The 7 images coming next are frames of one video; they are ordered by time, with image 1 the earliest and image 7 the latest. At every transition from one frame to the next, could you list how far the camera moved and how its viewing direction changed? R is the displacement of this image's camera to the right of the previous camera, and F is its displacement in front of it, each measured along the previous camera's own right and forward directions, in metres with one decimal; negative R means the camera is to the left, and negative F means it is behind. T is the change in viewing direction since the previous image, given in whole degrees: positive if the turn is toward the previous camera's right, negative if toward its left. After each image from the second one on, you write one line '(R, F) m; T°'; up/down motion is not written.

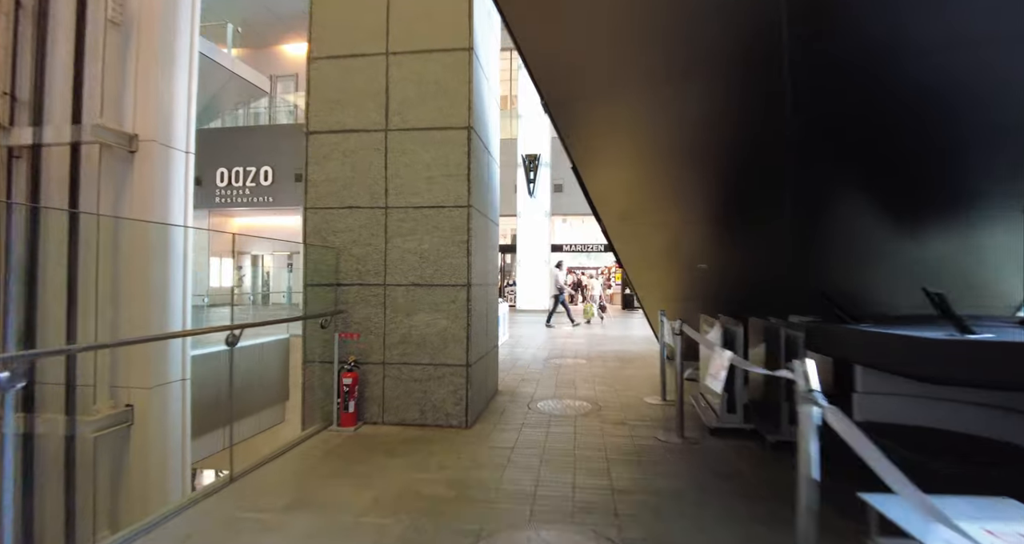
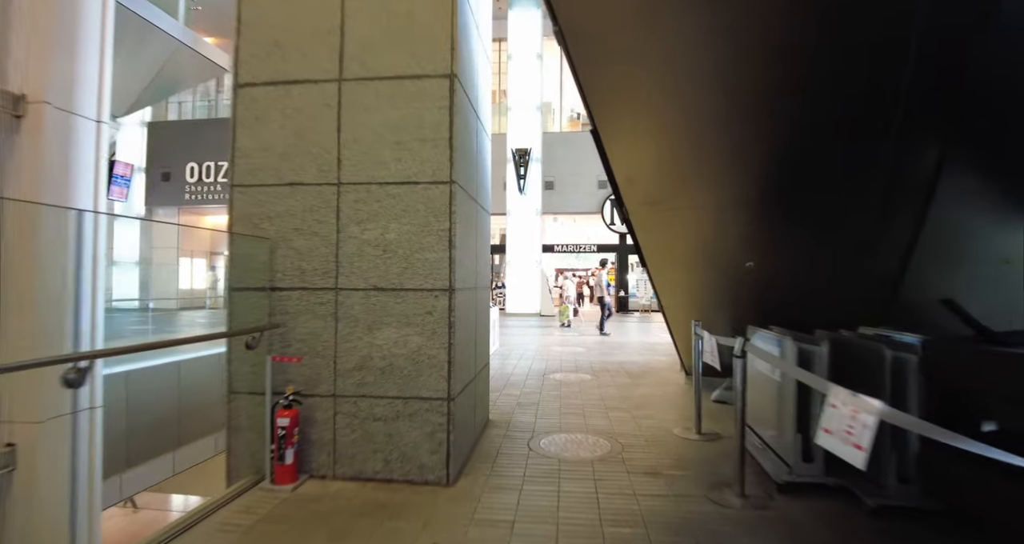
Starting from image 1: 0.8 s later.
(-0.1, +1.2) m; +2°
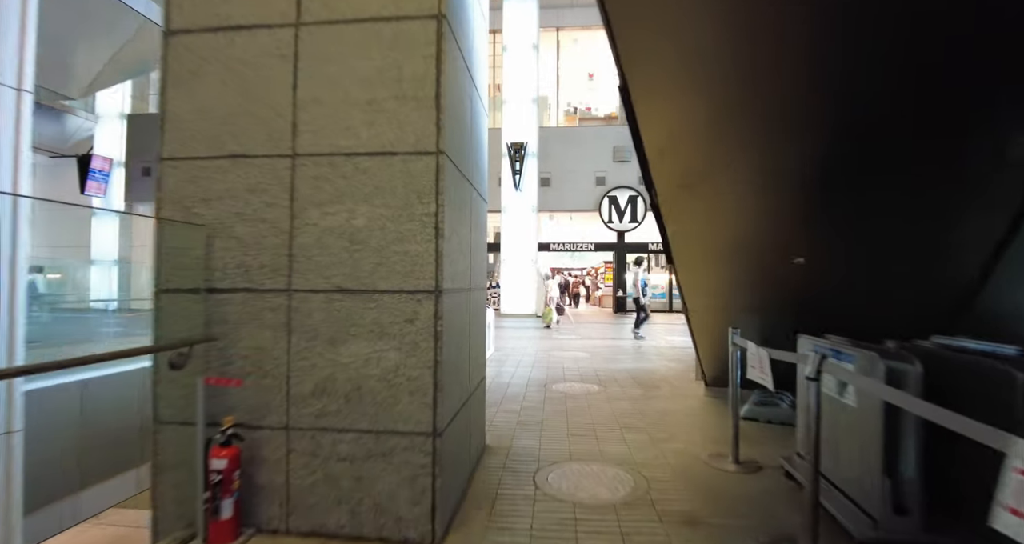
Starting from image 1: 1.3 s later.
(-0.1, +0.8) m; +1°
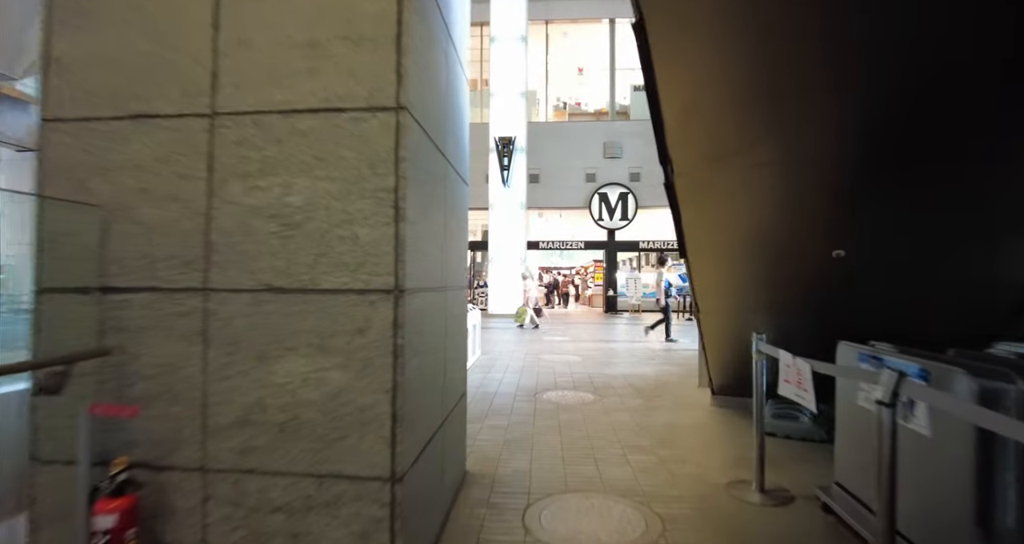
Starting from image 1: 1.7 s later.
(0.0, +0.6) m; +1°
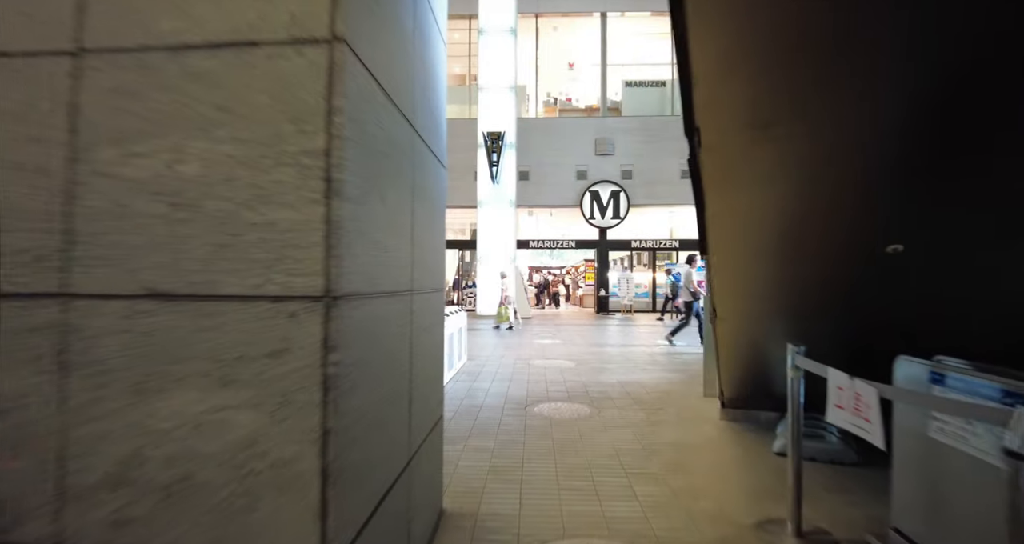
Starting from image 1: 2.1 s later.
(0.0, +0.6) m; +1°
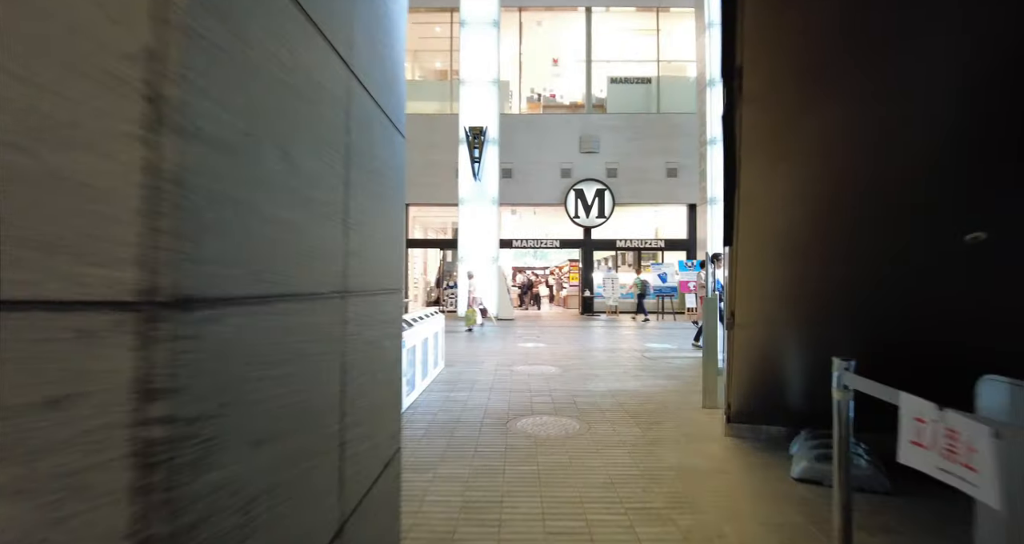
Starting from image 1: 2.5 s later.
(0.0, +0.6) m; +2°
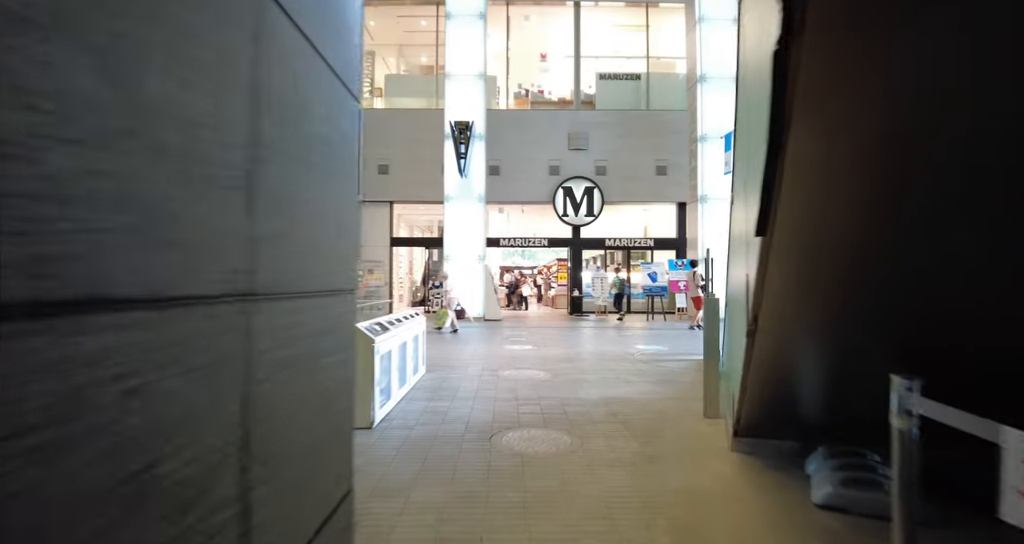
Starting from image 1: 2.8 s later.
(0.0, +0.5) m; +2°
